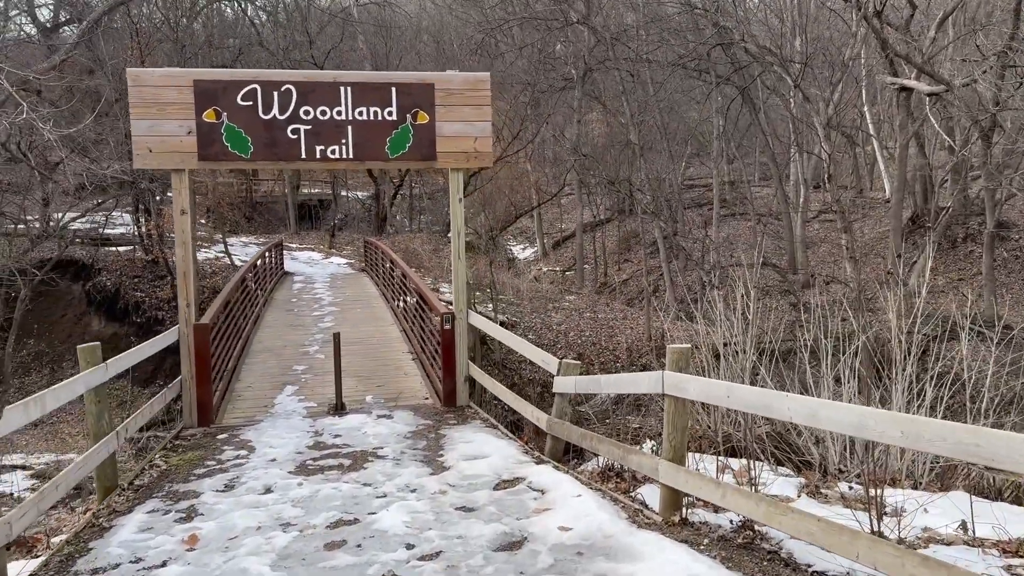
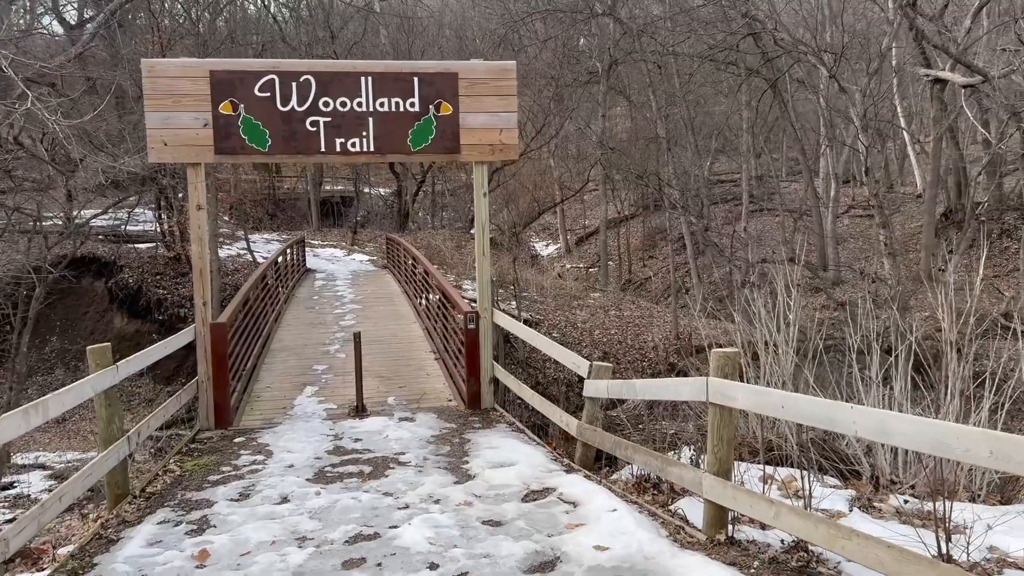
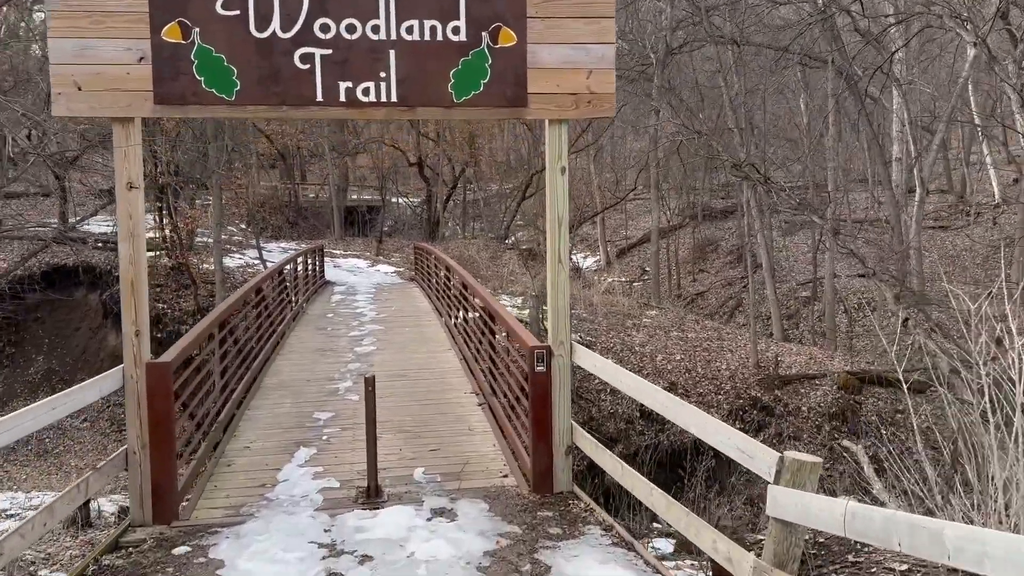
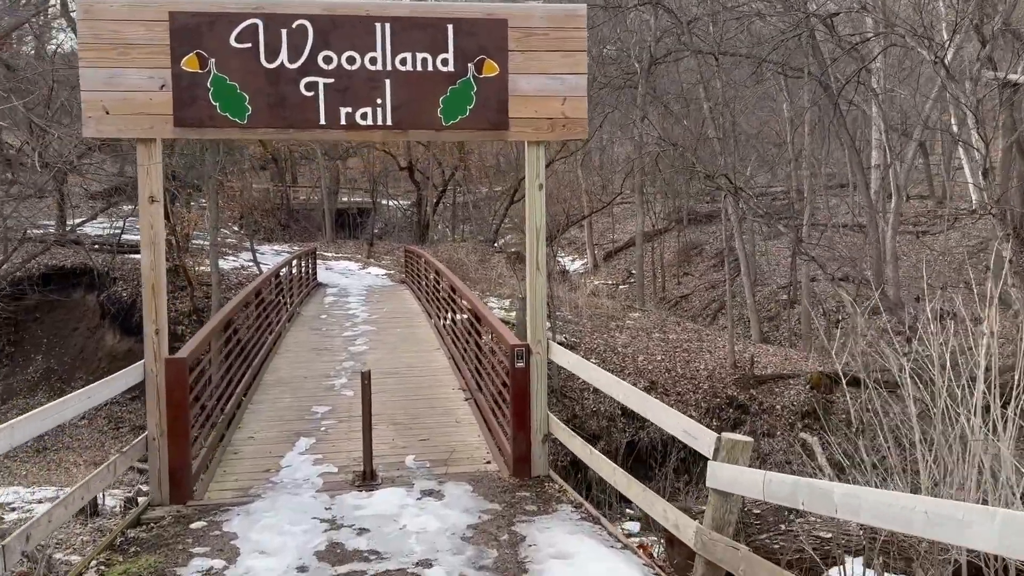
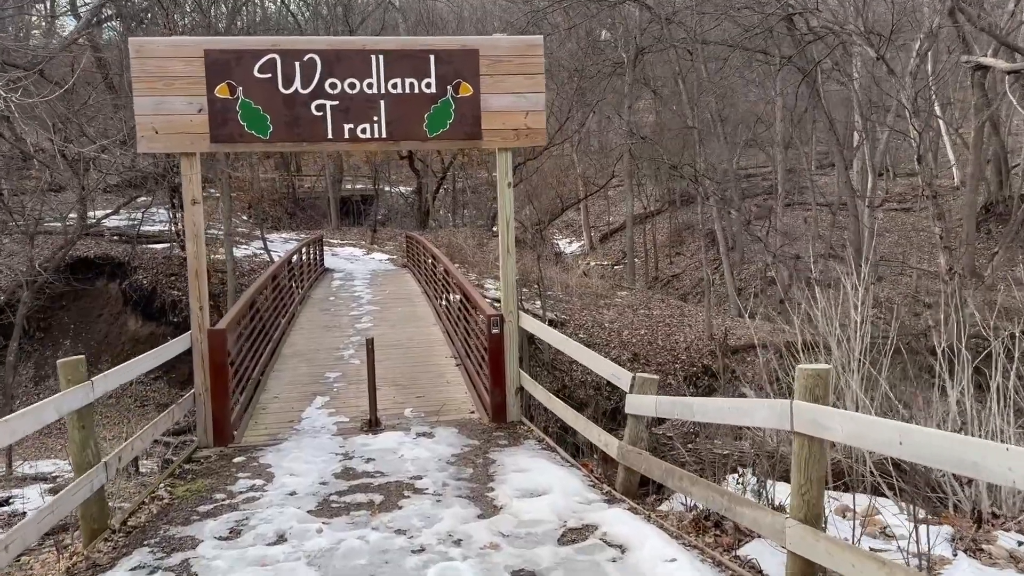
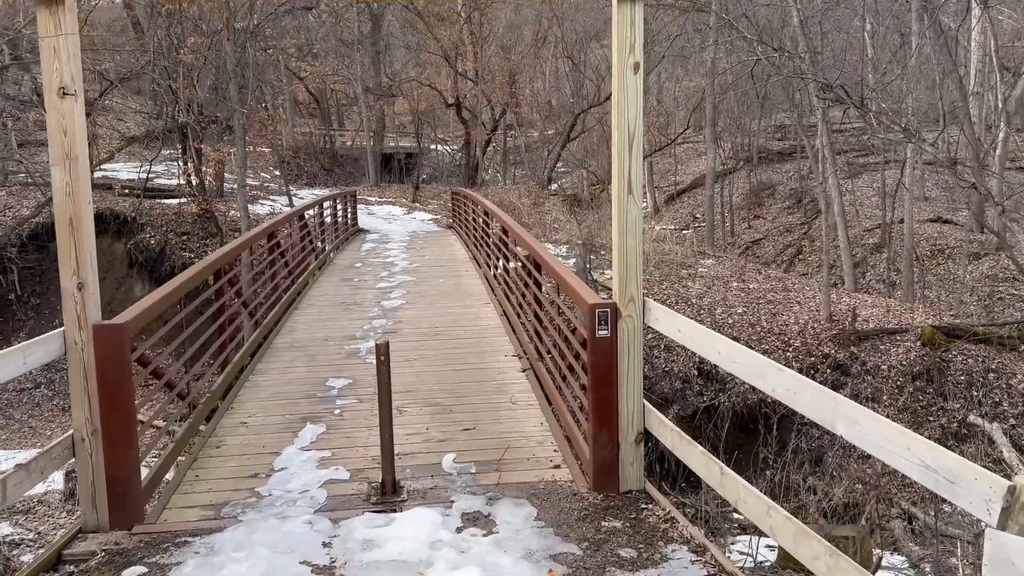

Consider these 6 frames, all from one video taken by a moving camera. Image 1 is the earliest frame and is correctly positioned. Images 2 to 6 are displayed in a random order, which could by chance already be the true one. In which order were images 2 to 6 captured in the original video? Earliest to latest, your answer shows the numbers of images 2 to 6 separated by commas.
2, 5, 4, 3, 6
